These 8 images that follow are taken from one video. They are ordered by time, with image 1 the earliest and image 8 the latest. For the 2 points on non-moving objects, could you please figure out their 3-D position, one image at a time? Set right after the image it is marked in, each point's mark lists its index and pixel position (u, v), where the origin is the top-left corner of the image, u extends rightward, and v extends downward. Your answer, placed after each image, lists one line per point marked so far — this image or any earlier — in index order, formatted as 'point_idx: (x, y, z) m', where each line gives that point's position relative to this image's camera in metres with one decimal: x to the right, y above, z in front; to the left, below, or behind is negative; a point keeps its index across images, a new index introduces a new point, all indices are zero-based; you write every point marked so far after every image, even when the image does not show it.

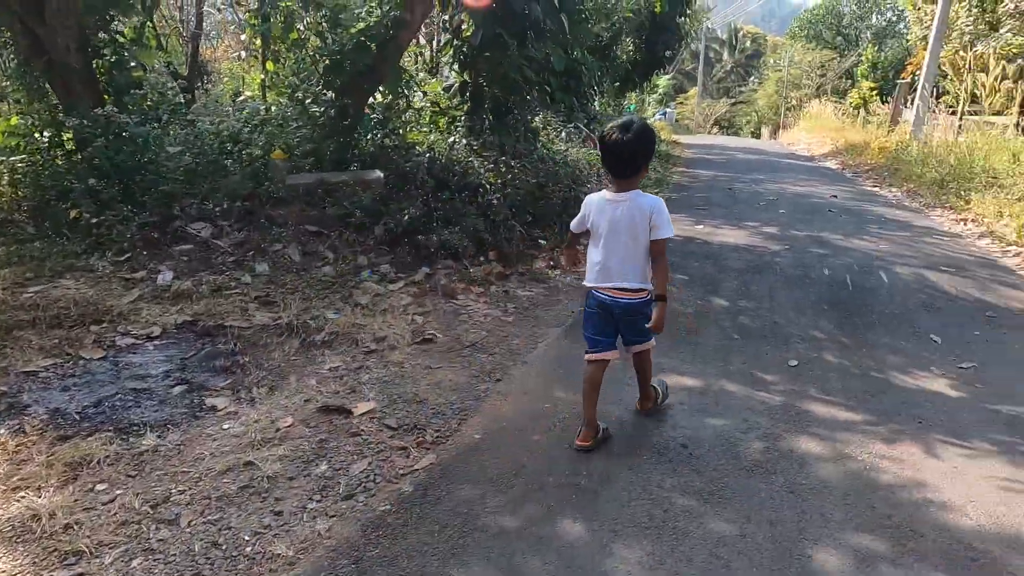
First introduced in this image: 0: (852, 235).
0: (+2.9, +0.5, +5.6) m
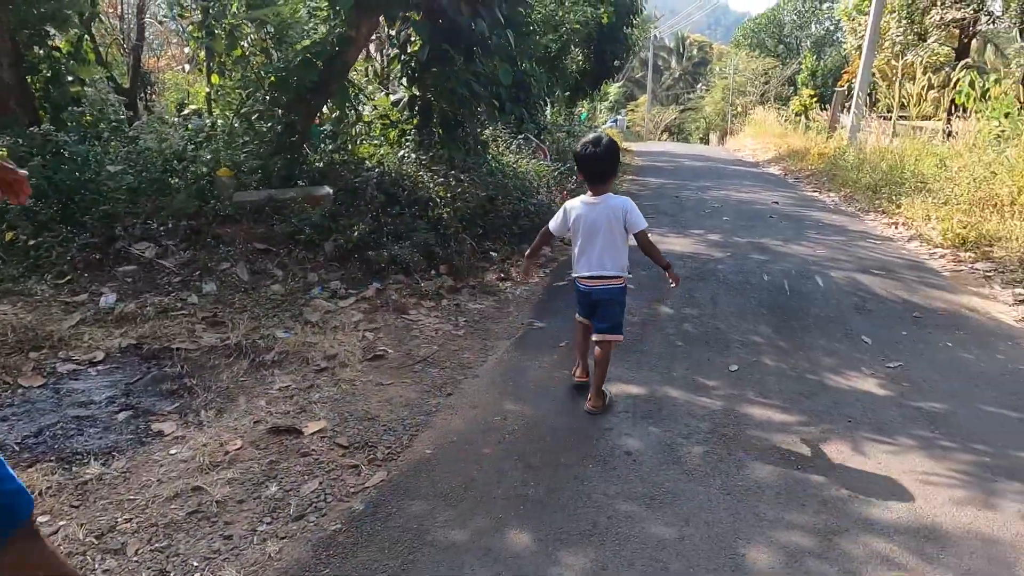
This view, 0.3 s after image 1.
0: (+2.5, +0.4, +5.9) m
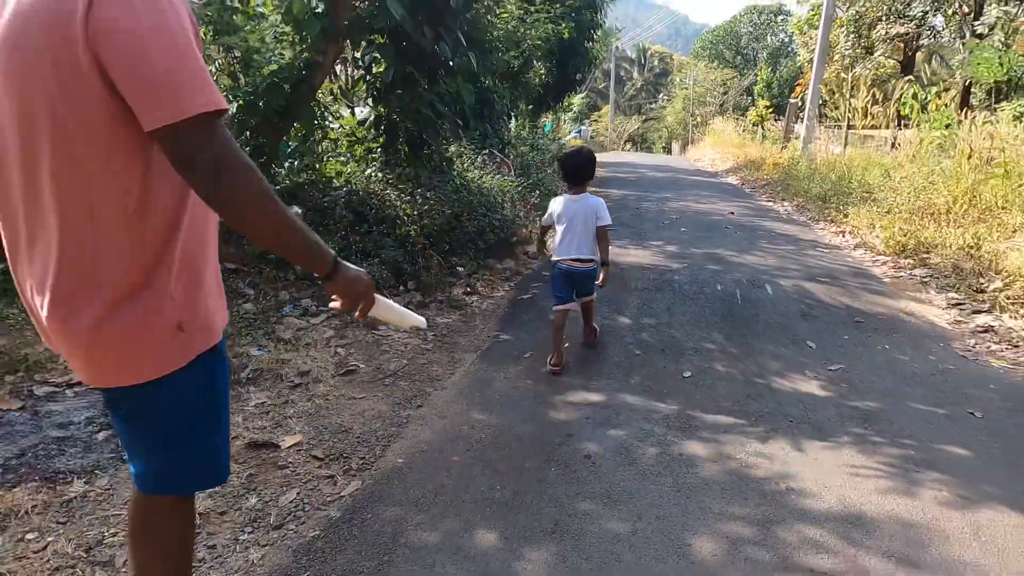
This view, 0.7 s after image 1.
0: (+2.2, +0.4, +6.2) m
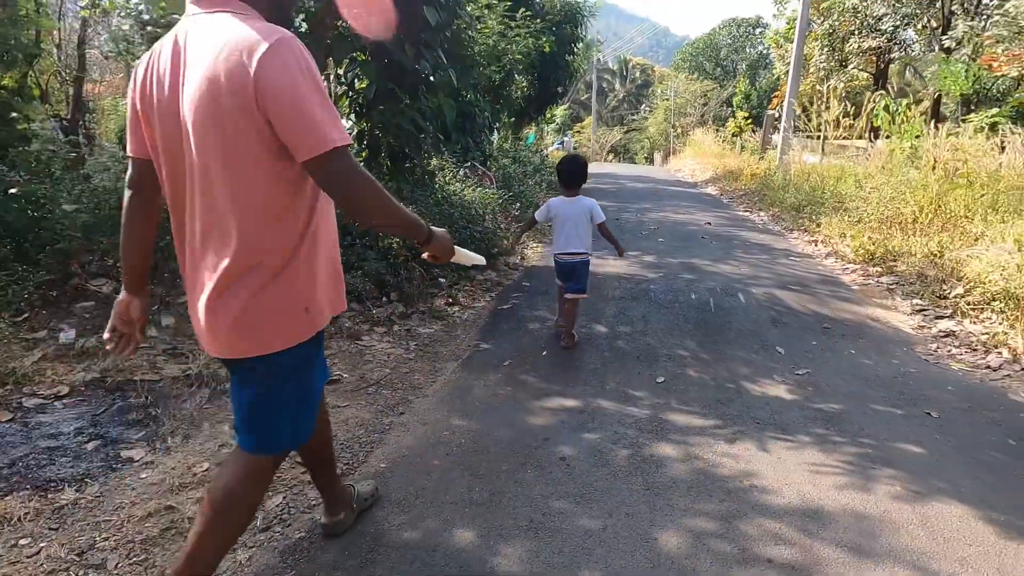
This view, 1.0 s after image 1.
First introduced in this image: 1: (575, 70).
0: (+2.0, +0.3, +6.3) m
1: (+1.3, +4.6, +14.0) m
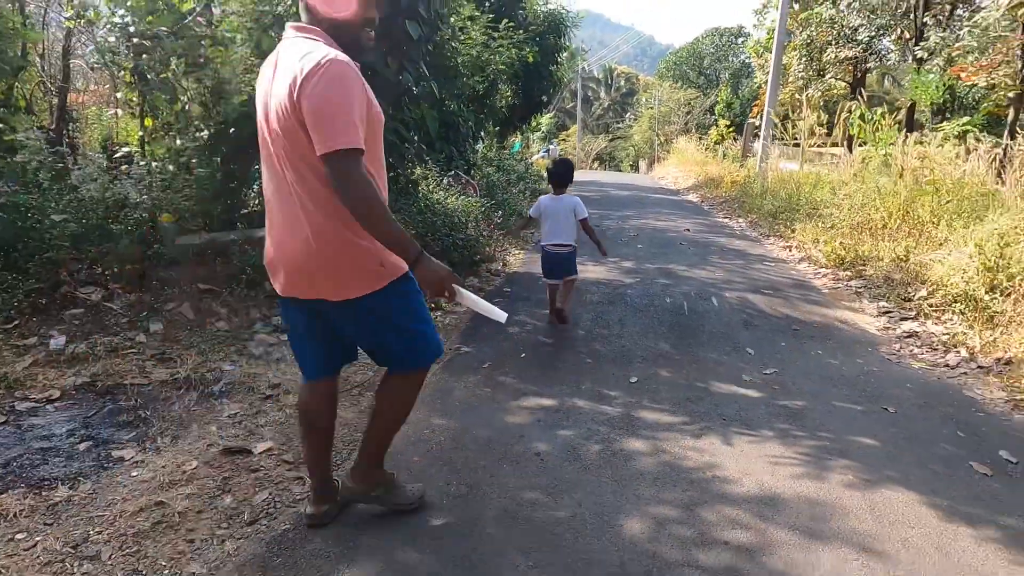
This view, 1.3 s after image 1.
0: (+1.8, +0.2, +6.5) m
1: (+1.0, +4.5, +14.3) m
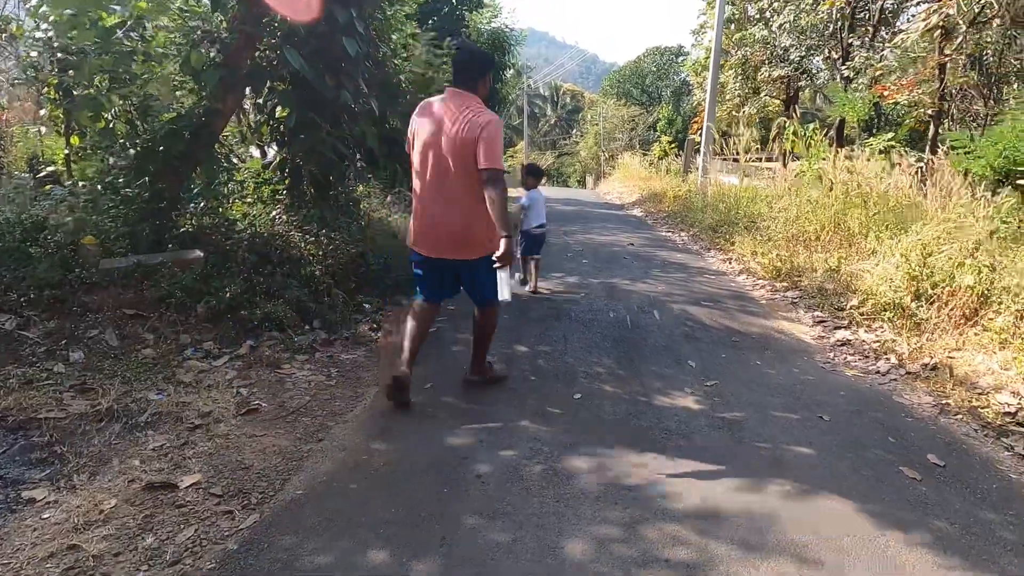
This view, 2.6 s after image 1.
0: (+1.3, +0.1, +6.6) m
1: (-0.2, +4.1, +14.4) m
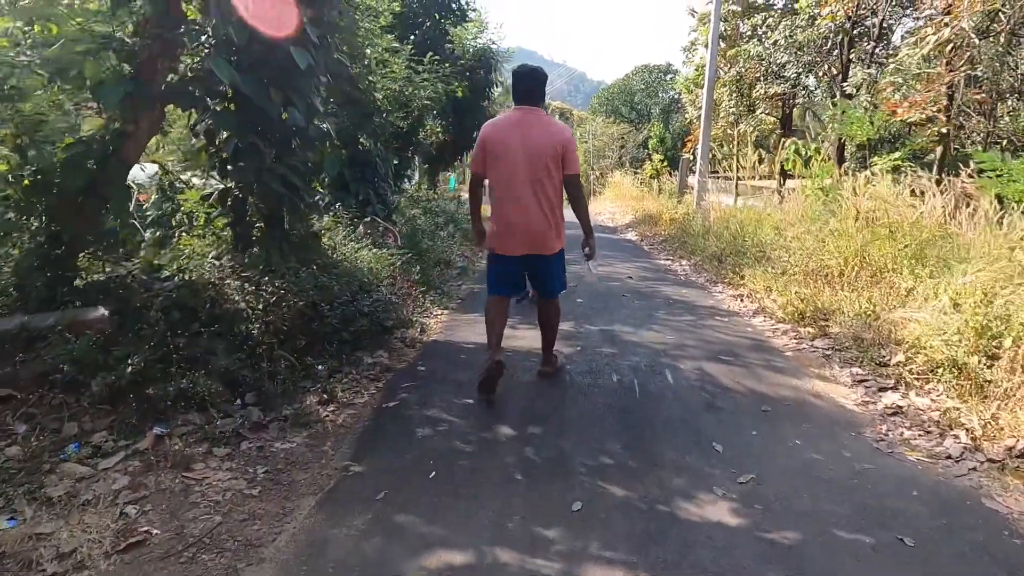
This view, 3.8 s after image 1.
0: (+1.1, -0.3, +5.7) m
1: (-0.5, +3.5, +13.6) m
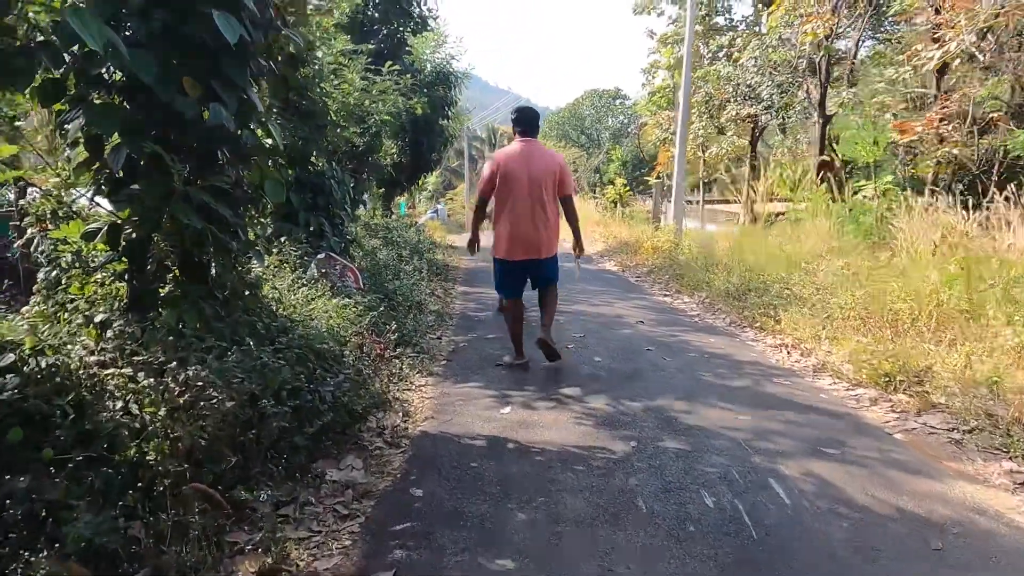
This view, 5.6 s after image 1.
0: (+1.2, -0.7, +4.4) m
1: (-1.1, +2.8, +12.2) m
